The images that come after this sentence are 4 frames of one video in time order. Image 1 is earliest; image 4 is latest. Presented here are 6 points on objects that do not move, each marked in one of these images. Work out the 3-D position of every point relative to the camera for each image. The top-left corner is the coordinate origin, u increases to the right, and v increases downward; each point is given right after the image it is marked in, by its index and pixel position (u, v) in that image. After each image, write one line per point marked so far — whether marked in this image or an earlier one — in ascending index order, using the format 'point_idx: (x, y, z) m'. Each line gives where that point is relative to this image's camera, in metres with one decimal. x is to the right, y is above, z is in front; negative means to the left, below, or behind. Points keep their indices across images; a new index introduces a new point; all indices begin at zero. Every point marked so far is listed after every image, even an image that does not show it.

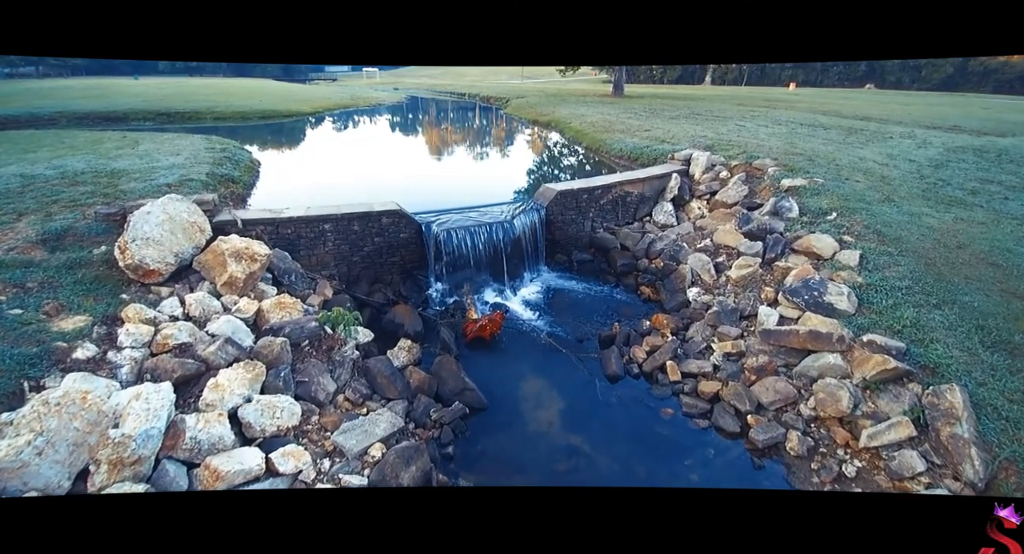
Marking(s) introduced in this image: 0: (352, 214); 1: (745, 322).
0: (-2.1, +0.8, +6.0) m
1: (+2.7, -0.5, +5.3) m
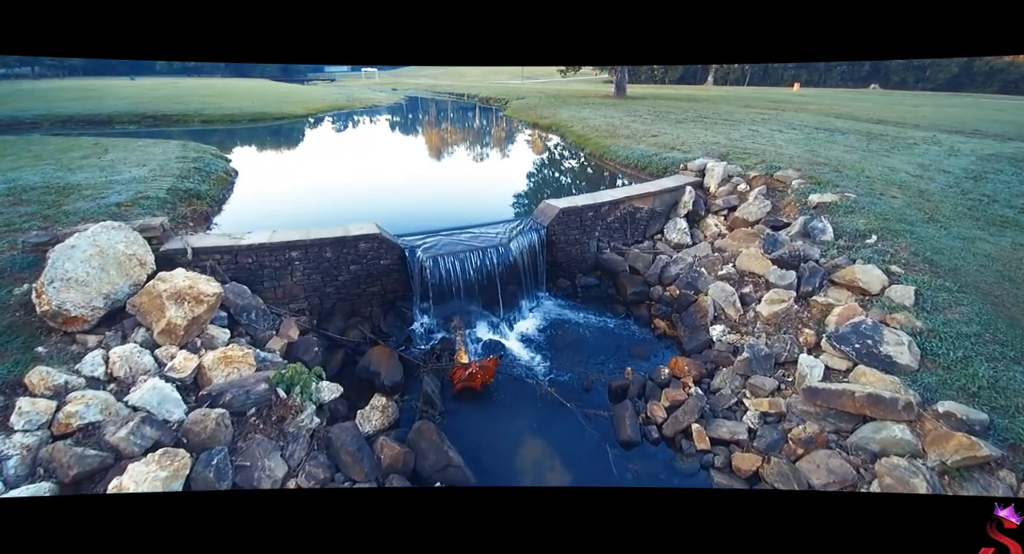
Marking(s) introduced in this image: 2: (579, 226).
0: (-2.2, +0.4, +5.2) m
1: (+2.7, -0.9, +4.5) m
2: (+1.0, +0.7, +6.7) m
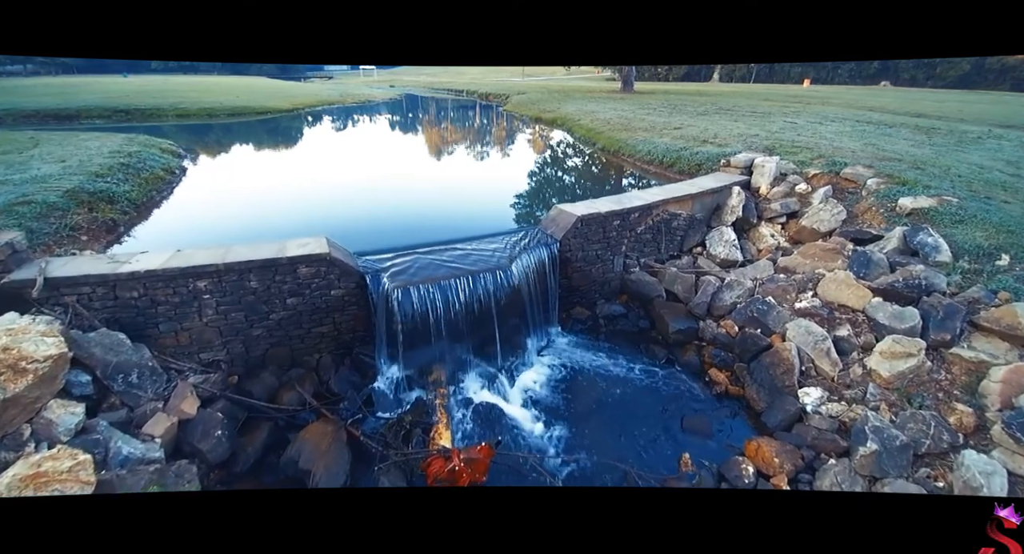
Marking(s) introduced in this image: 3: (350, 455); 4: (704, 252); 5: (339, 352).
0: (-2.1, +0.1, +3.7) m
1: (+2.7, -1.2, +3.0) m
2: (+1.0, +0.4, +5.1) m
3: (-1.2, -1.3, +3.3) m
4: (+2.3, +0.3, +5.6) m
5: (-1.5, -0.7, +4.1) m
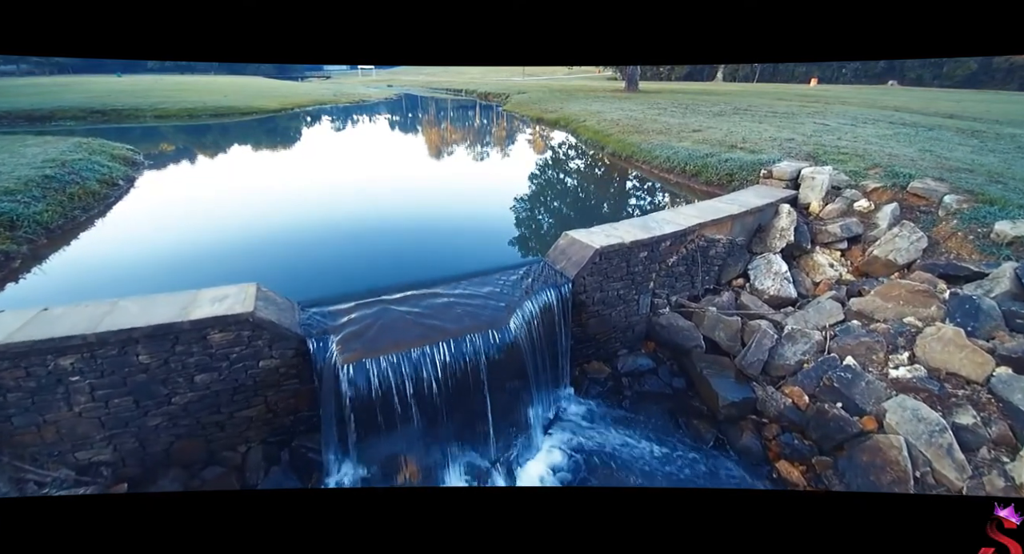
0: (-2.1, -0.3, +2.6) m
1: (+2.7, -1.6, +1.9) m
2: (+1.0, 0.0, +4.1) m
3: (-1.2, -1.7, +2.3) m
4: (+2.3, -0.1, +4.5) m
5: (-1.6, -1.1, +3.0) m
